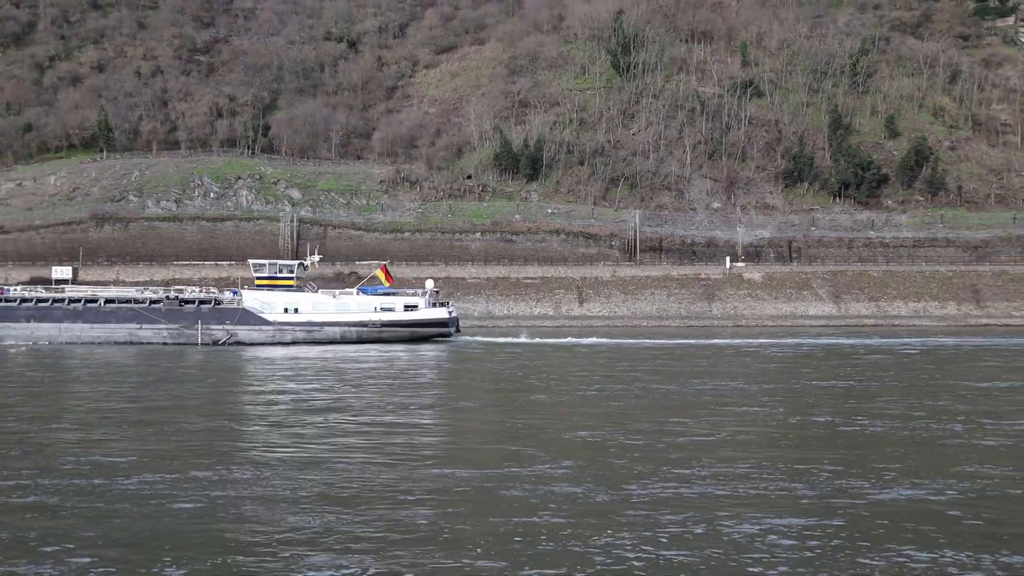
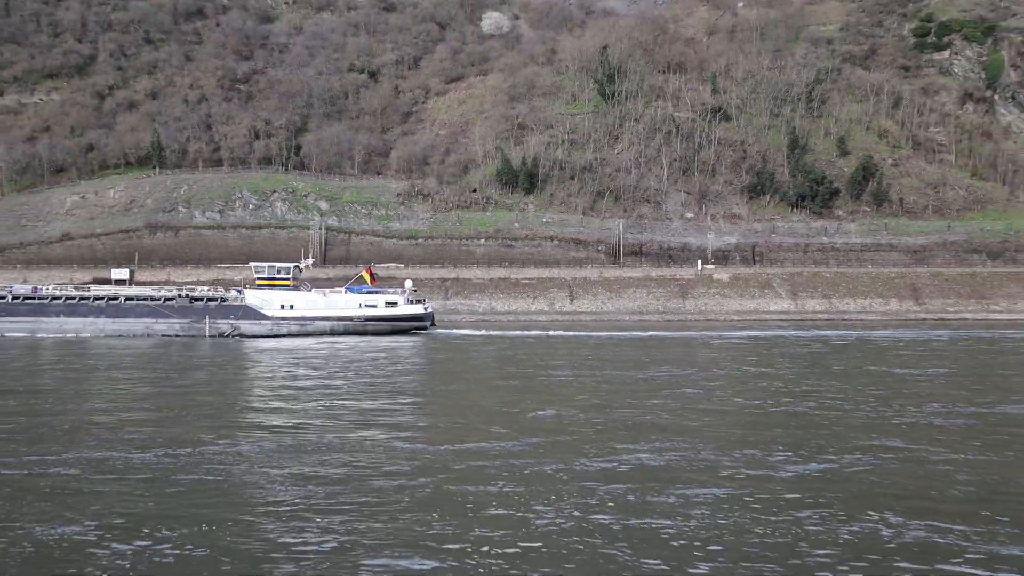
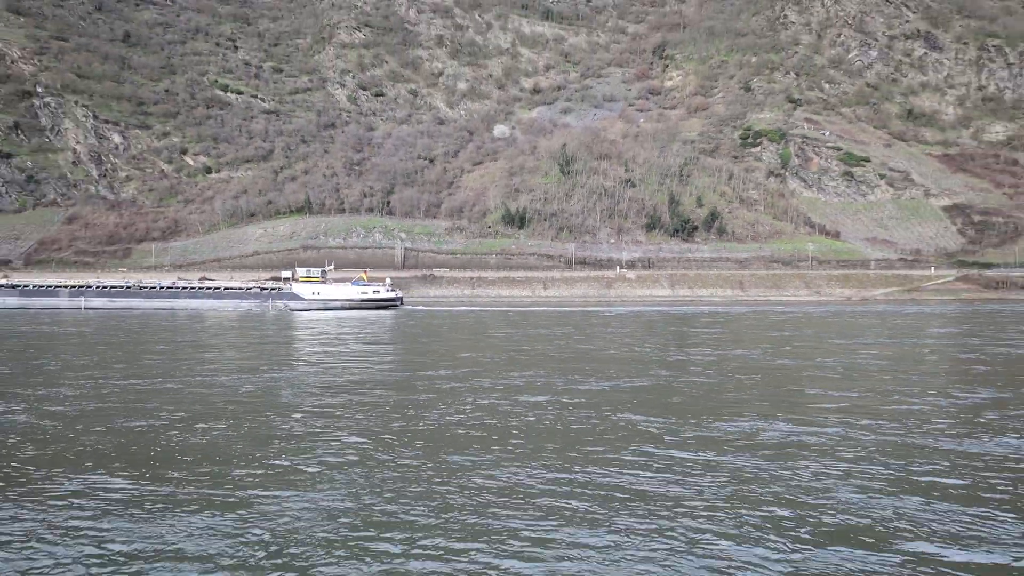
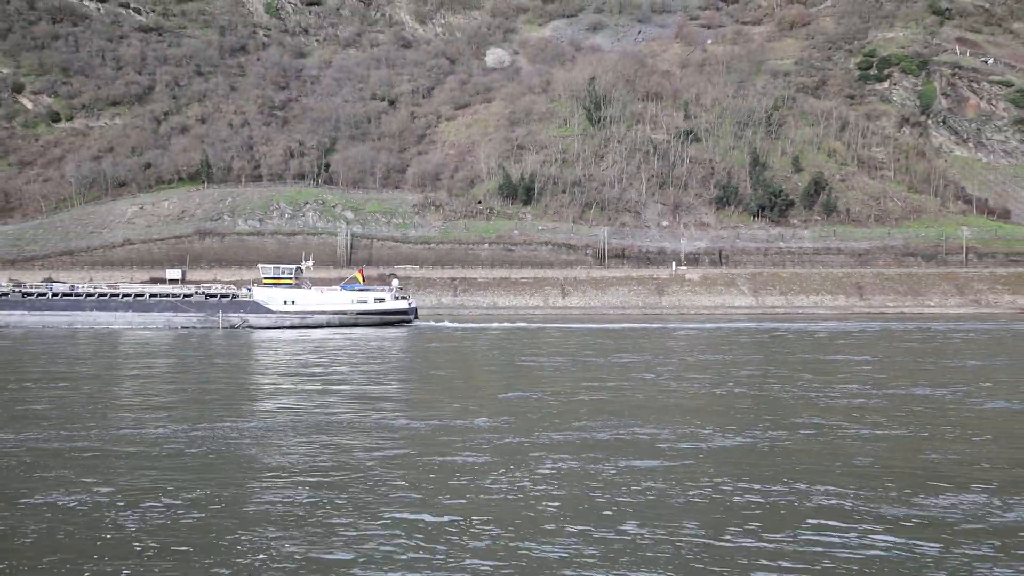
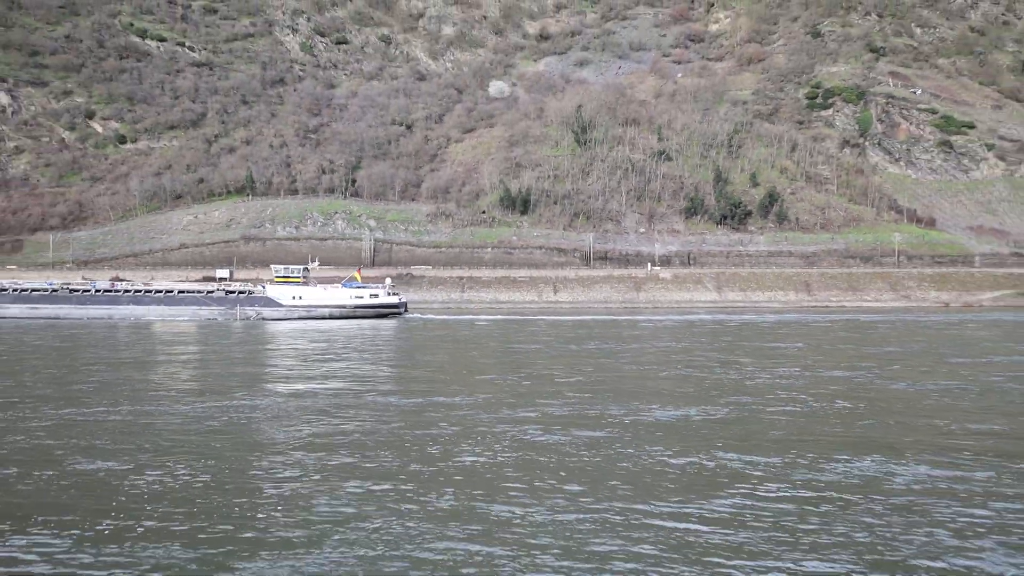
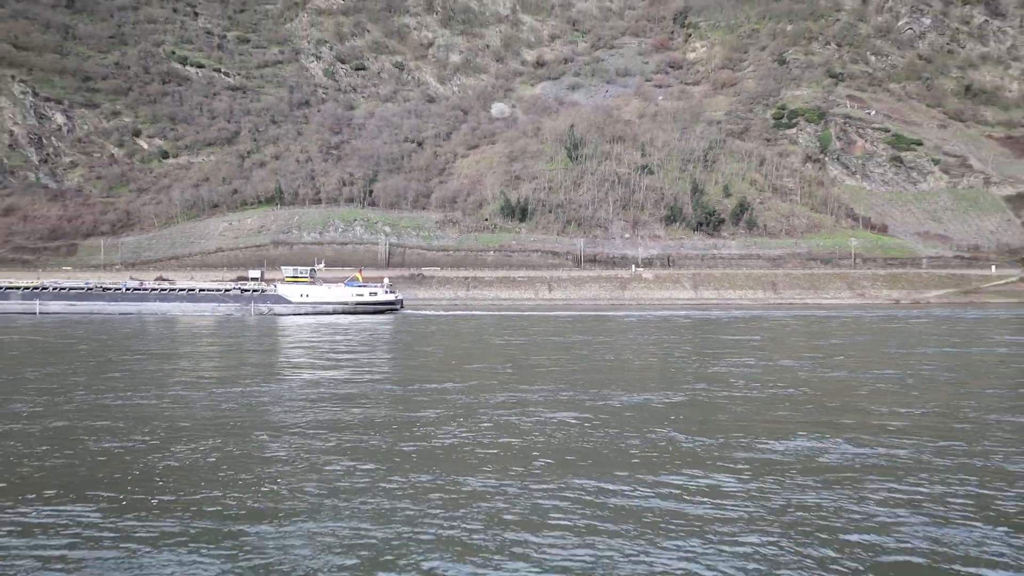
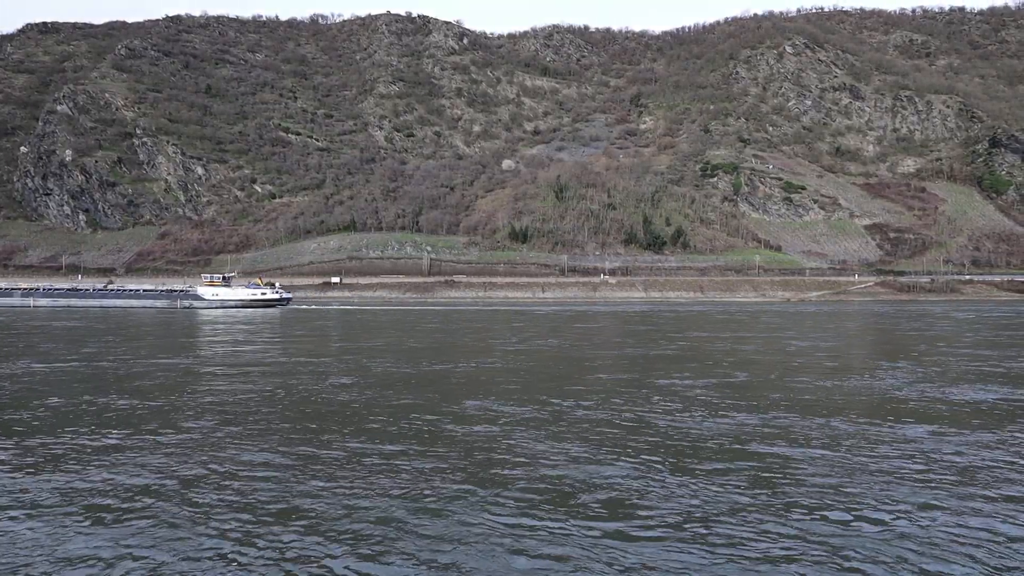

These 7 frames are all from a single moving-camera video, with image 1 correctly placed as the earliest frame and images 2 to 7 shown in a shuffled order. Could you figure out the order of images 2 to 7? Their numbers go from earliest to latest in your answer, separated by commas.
2, 4, 5, 6, 3, 7
